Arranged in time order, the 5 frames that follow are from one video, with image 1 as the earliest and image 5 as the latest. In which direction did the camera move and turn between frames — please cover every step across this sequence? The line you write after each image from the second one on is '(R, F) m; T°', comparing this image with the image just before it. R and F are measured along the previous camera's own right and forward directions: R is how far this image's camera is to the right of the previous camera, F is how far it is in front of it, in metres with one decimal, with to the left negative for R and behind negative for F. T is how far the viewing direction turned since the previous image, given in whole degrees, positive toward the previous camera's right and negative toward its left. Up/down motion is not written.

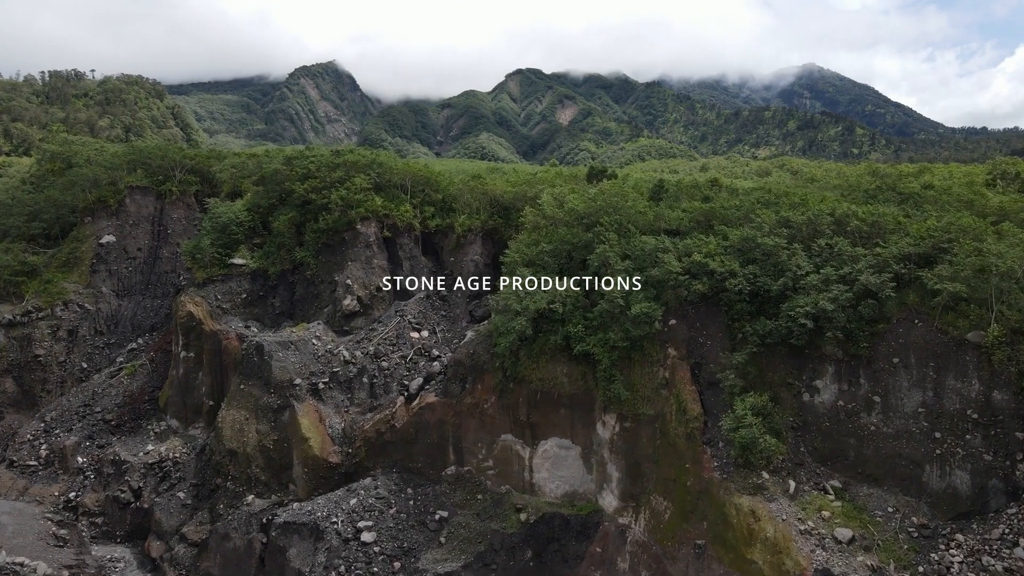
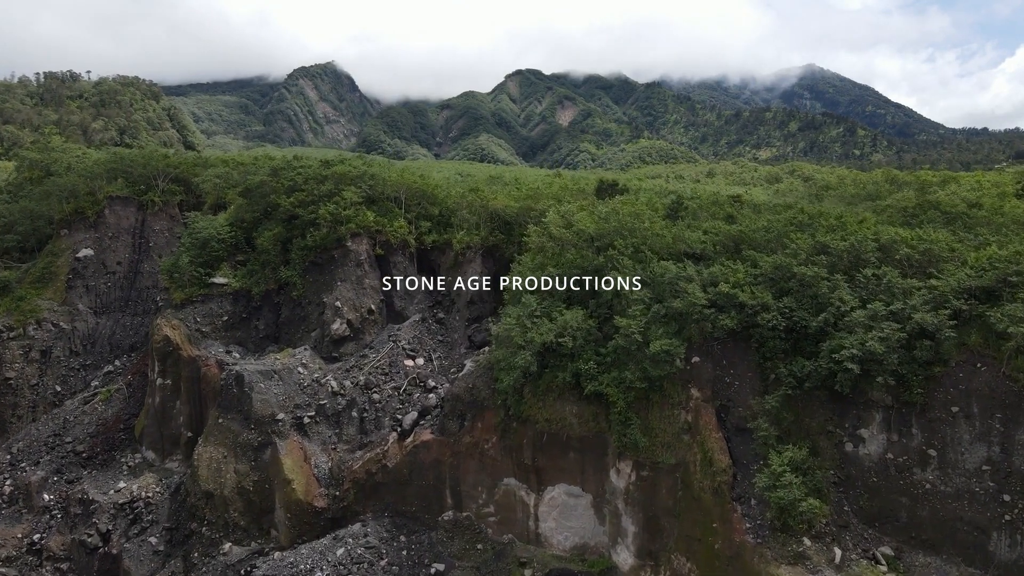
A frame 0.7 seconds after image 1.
(-0.1, +2.2) m; 0°
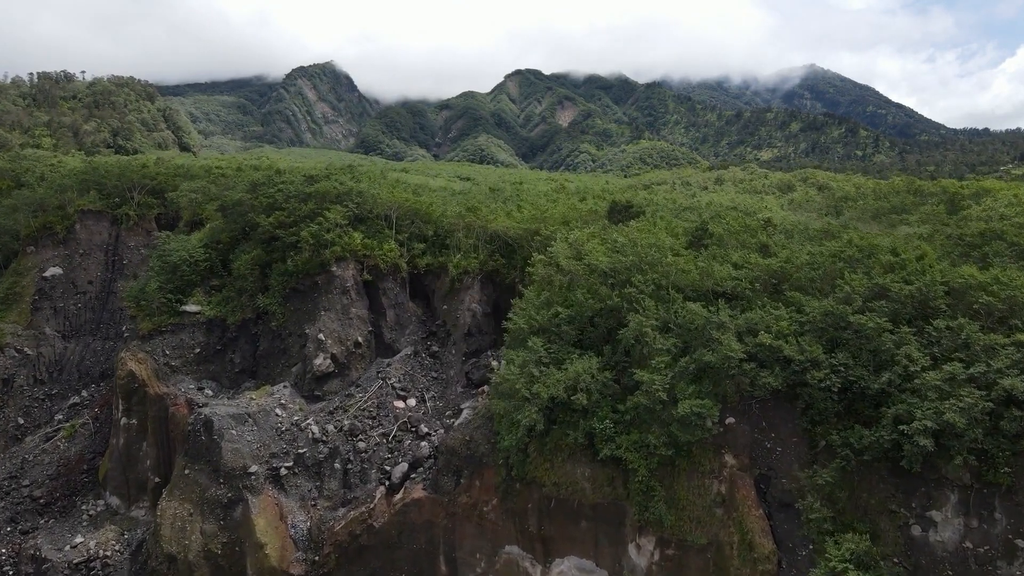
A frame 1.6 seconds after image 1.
(-0.1, +2.7) m; 0°
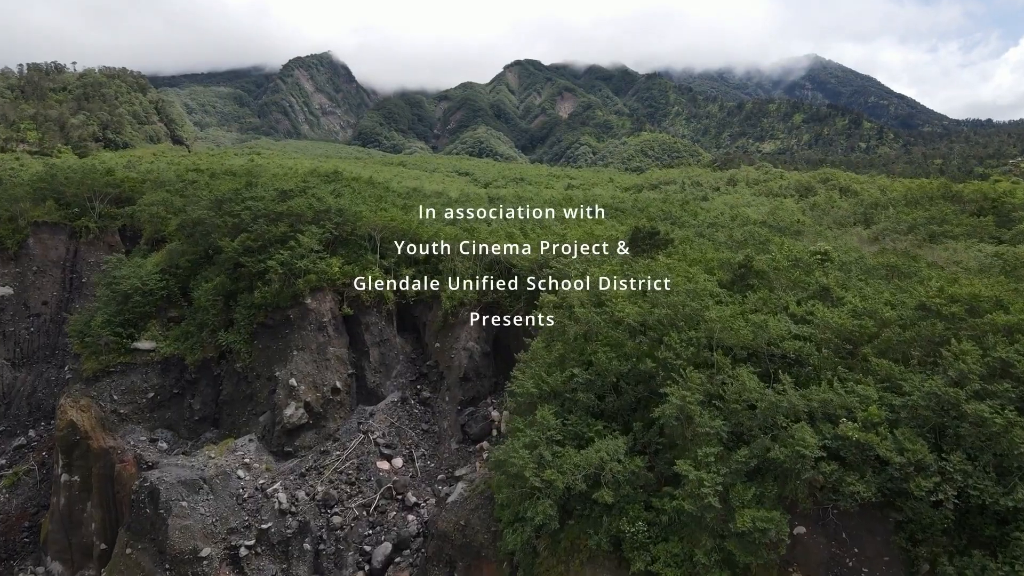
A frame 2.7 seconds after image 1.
(-0.1, +3.6) m; 0°
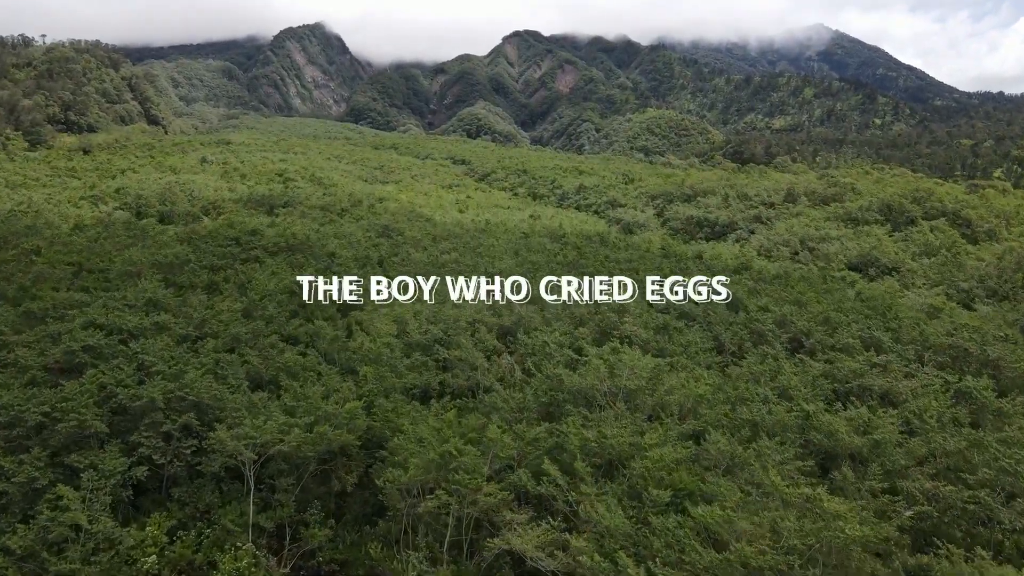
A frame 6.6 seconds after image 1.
(-0.3, +12.2) m; 0°
